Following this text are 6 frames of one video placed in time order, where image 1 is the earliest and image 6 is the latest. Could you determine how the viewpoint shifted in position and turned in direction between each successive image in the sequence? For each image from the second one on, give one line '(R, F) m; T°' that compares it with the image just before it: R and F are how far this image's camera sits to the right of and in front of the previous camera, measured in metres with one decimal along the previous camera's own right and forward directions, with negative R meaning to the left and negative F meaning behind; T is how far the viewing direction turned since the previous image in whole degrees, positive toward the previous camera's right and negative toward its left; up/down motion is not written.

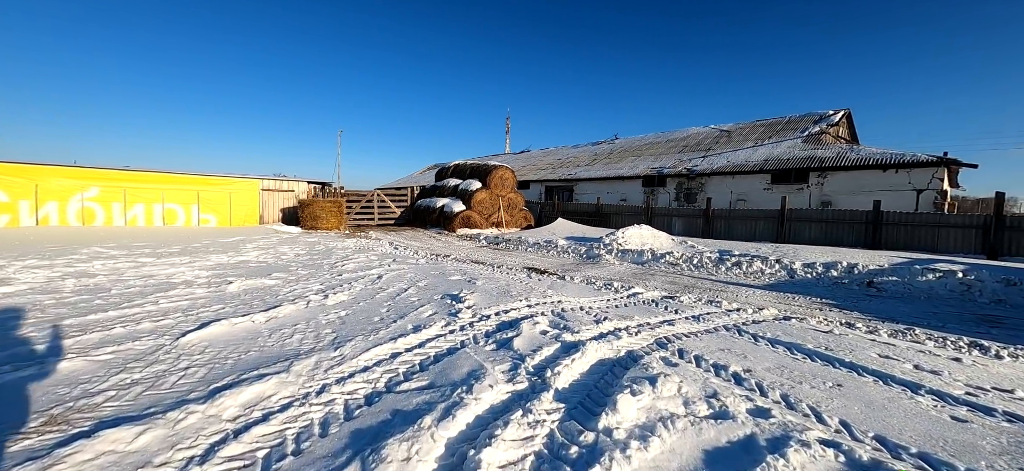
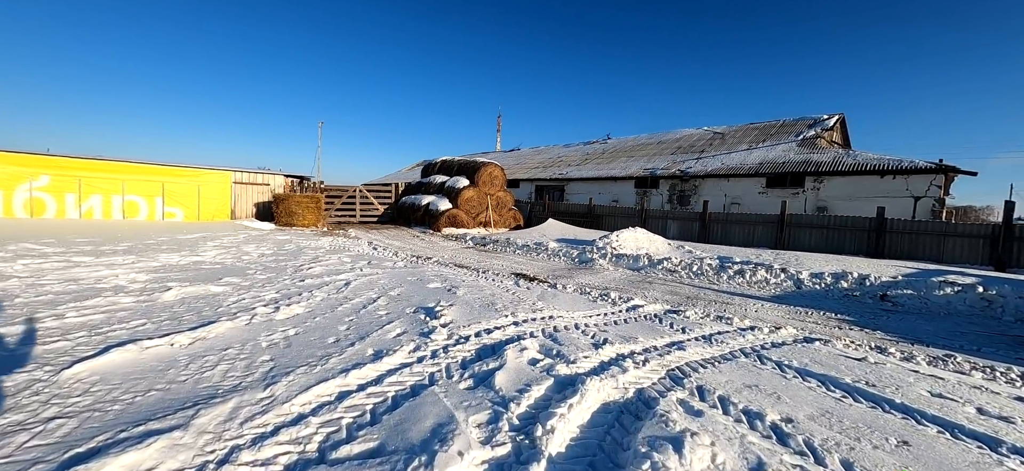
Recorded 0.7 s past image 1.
(0.0, +0.7) m; +2°
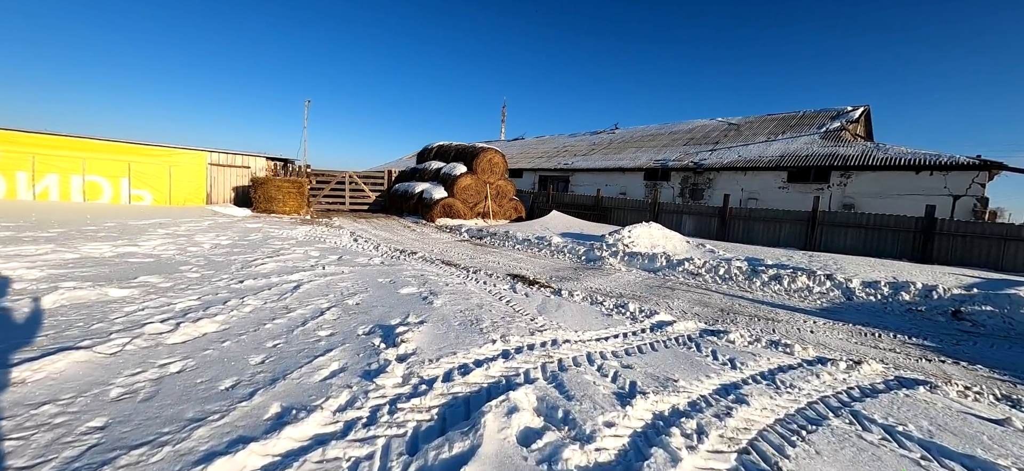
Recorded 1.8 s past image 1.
(+0.1, +1.2) m; 0°
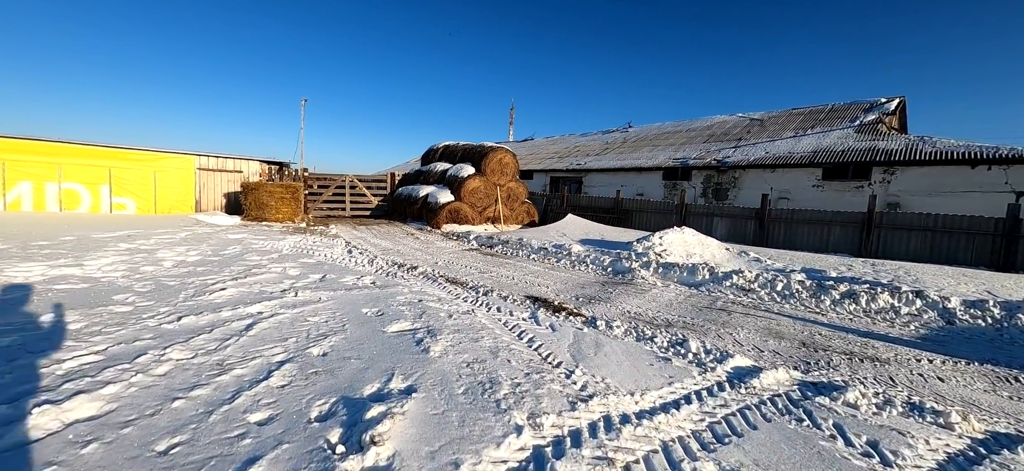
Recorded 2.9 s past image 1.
(-0.1, +1.1) m; -1°
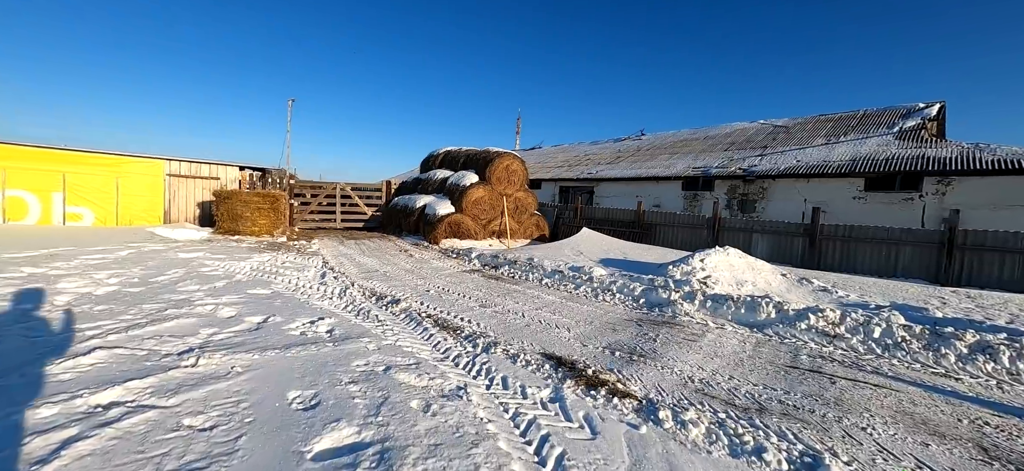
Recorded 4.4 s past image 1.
(-0.1, +1.4) m; -1°
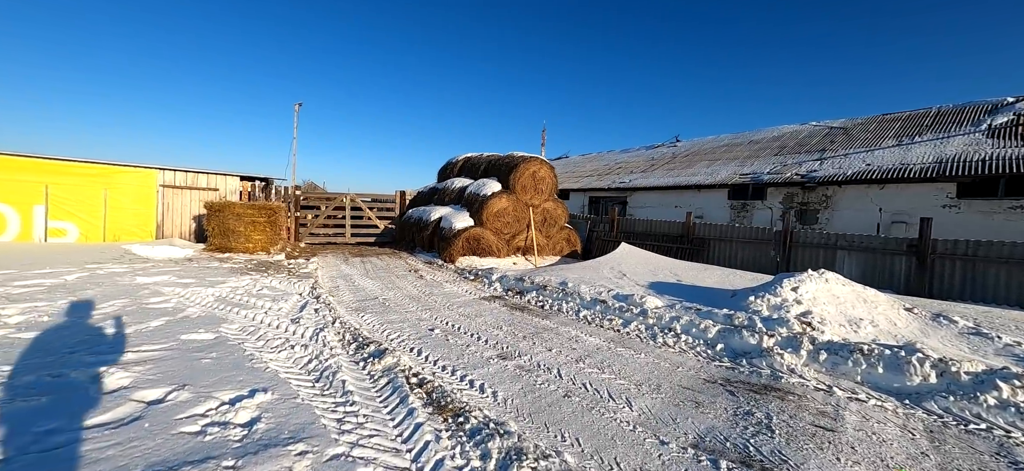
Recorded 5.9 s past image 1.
(-0.1, +1.5) m; -4°
